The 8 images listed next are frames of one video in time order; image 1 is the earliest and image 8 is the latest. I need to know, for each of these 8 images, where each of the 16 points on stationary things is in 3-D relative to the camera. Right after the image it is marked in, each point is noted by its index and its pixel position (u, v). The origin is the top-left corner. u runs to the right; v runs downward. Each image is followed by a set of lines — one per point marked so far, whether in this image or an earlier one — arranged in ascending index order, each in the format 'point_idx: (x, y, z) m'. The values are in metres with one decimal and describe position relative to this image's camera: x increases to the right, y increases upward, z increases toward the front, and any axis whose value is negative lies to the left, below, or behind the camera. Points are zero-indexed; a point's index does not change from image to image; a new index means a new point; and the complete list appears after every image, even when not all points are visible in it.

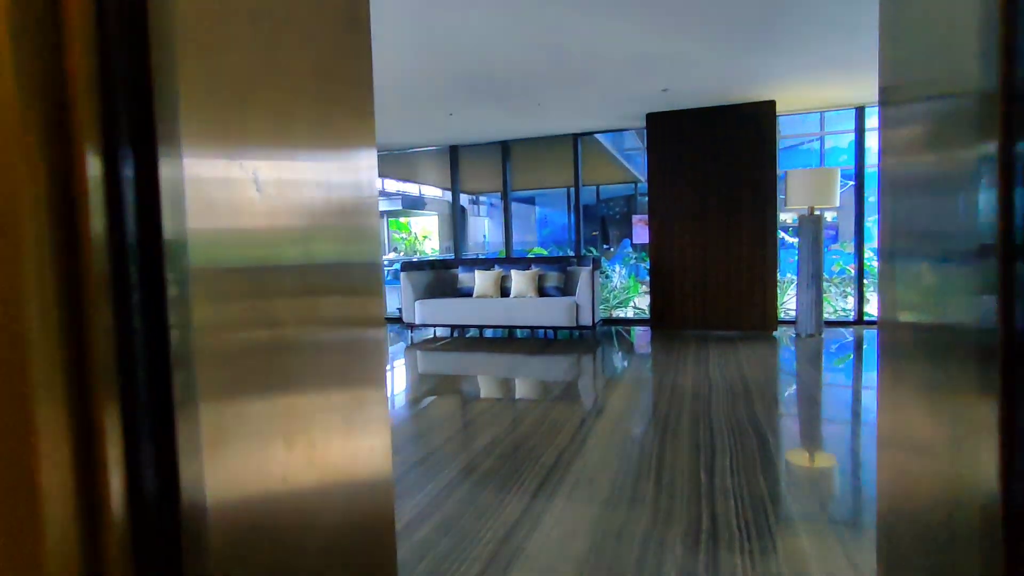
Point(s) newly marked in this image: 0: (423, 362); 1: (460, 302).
0: (-0.8, -0.7, +5.2) m
1: (-0.5, -0.2, +5.8) m
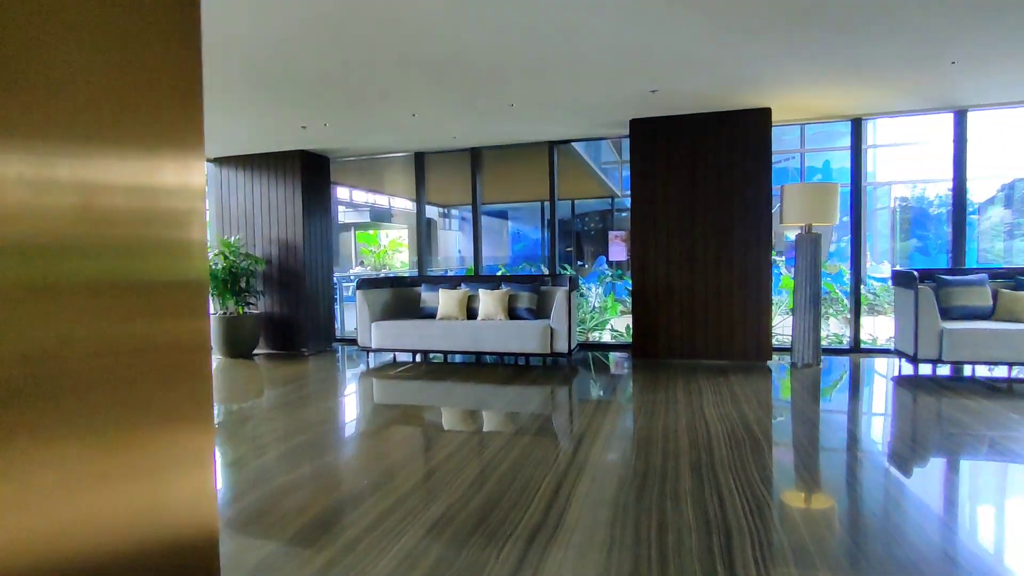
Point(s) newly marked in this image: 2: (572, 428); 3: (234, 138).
0: (-1.1, -0.8, +4.7) m
1: (-0.8, -0.4, +5.4) m
2: (+0.4, -0.8, +3.5) m
3: (-2.7, +1.6, +5.8) m
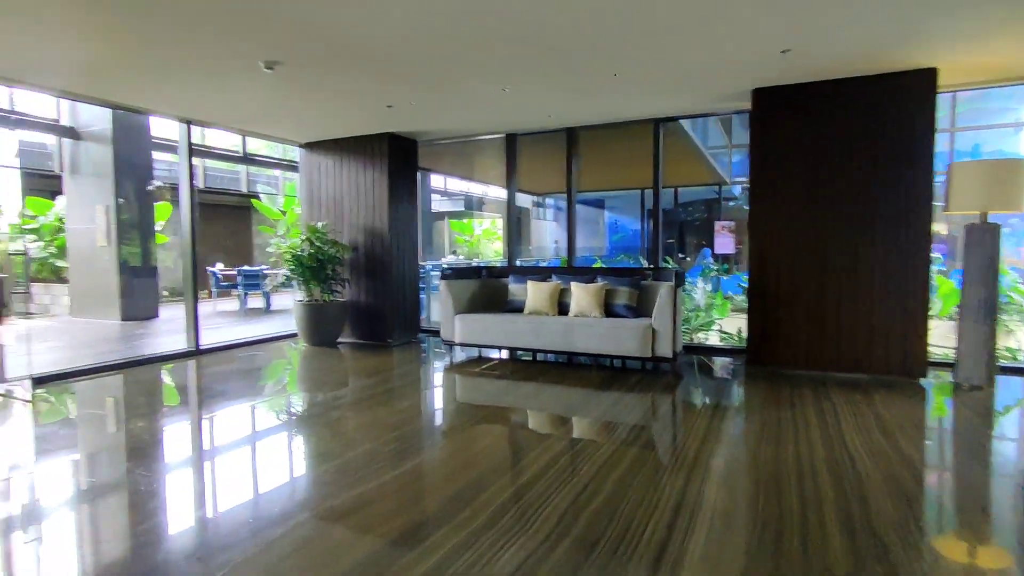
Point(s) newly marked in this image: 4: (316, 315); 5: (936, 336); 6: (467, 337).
0: (-0.4, -0.8, +4.5) m
1: (0.0, -0.3, +5.1) m
2: (+0.9, -0.8, +3.1) m
3: (-1.8, +1.7, +5.8) m
4: (-2.0, -0.3, +6.2) m
5: (+3.5, -0.4, +5.0) m
6: (-0.4, -0.4, +5.3) m
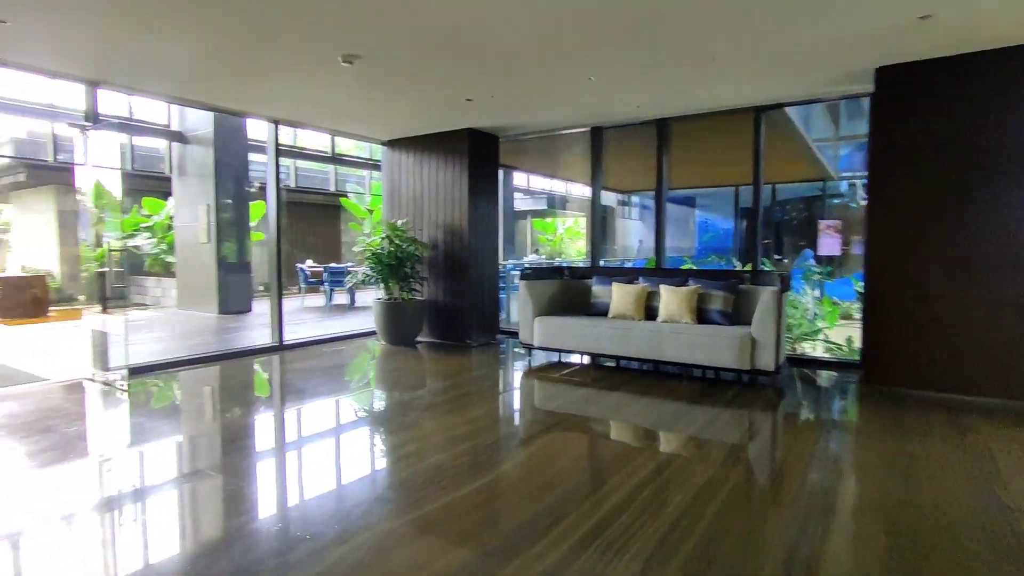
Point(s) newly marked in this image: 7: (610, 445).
0: (+0.2, -0.8, +4.3) m
1: (+0.7, -0.3, +4.8) m
2: (+1.3, -0.8, +2.7) m
3: (-1.0, +1.7, +5.8) m
4: (-1.2, -0.3, +6.2) m
5: (+4.1, -0.5, +4.3) m
6: (+0.3, -0.5, +5.1) m
7: (+0.5, -0.9, +3.3) m
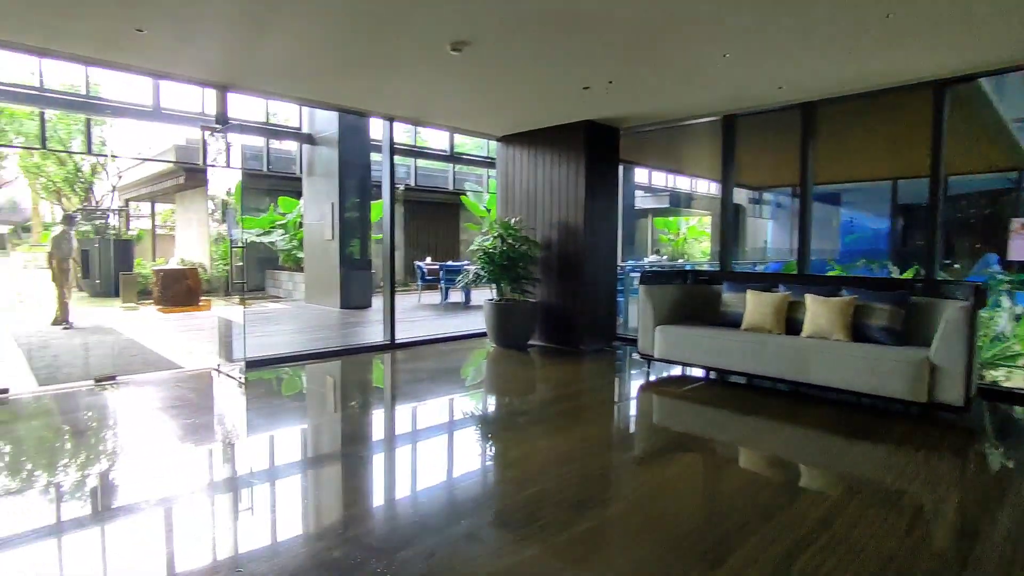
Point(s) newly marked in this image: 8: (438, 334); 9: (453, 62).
0: (+1.0, -0.8, +3.9) m
1: (+1.5, -0.3, +4.4) m
2: (+1.7, -0.9, +2.2) m
3: (+0.2, +1.7, +5.6) m
4: (0.0, -0.3, +6.1) m
5: (+4.8, -0.6, +3.1) m
6: (+1.2, -0.5, +4.7) m
7: (+1.1, -0.9, +2.8) m
8: (-0.9, -0.6, +7.2) m
9: (-0.4, +1.7, +4.4) m
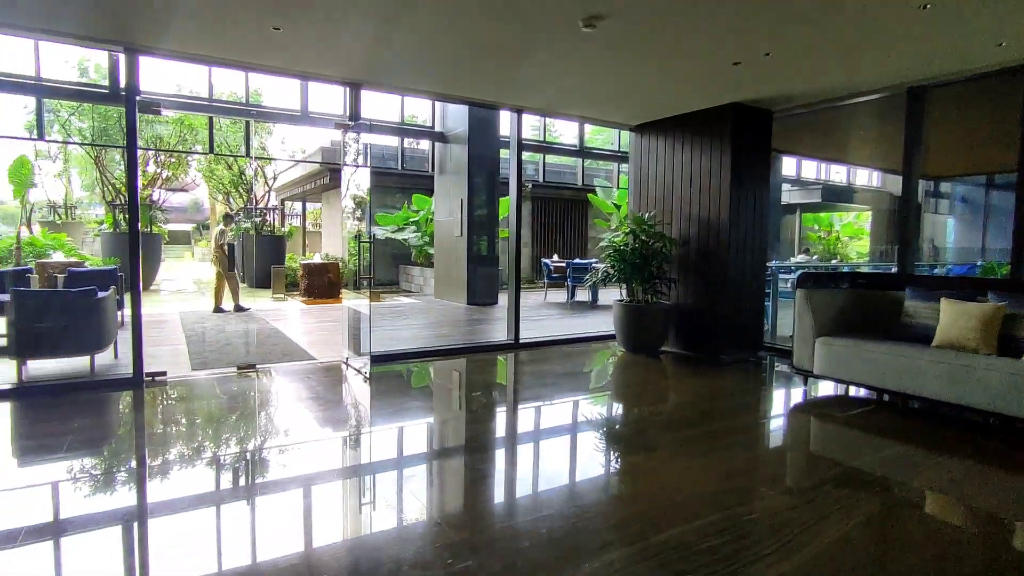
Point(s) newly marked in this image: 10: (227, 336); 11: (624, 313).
0: (+1.7, -0.8, +3.4) m
1: (+2.4, -0.4, +3.7) m
2: (+2.1, -0.9, +1.5) m
3: (+1.4, +1.7, +5.2) m
4: (+1.2, -0.3, +5.7) m
5: (+5.3, -0.7, +1.8) m
6: (+2.1, -0.5, +4.0) m
7: (+1.6, -0.9, +2.3) m
8: (+0.6, -0.5, +7.0) m
9: (+0.5, +1.7, +4.1) m
10: (-2.9, -0.5, +6.1) m
11: (+1.1, -0.2, +5.8) m
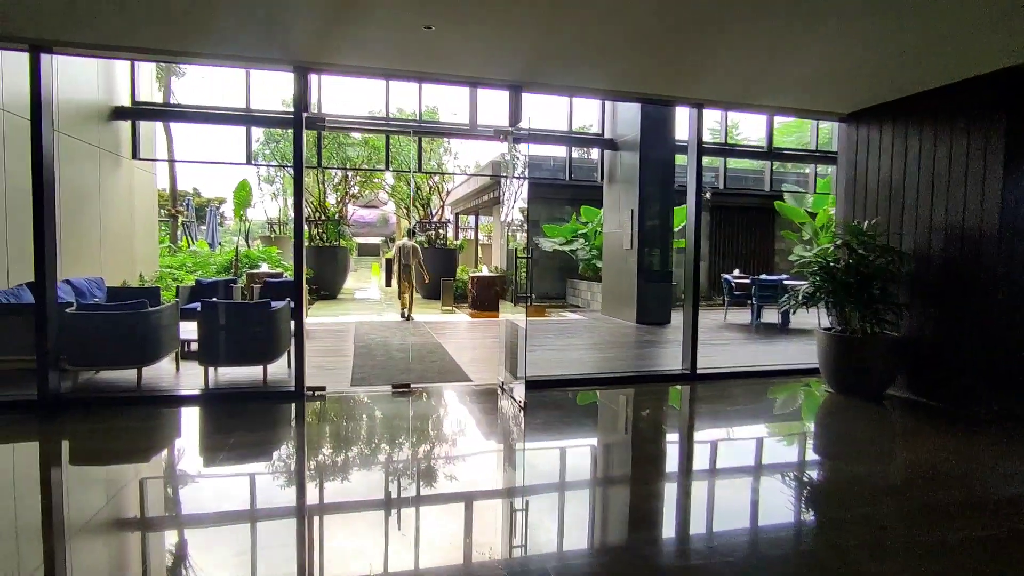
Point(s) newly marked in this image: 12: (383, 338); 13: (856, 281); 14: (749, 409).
0: (+2.5, -1.0, +2.3) m
1: (+3.2, -0.5, +2.4) m
2: (+2.3, -1.1, +0.4) m
3: (+2.7, +1.5, +4.2) m
4: (+2.6, -0.5, +4.7) m
5: (+5.5, -0.9, -0.2) m
6: (+3.0, -0.7, +2.8) m
7: (+2.1, -1.1, +1.3) m
8: (+2.4, -0.7, +6.1) m
9: (+1.6, +1.5, +3.4) m
10: (-1.2, -0.6, +6.2) m
11: (+2.5, -0.4, +4.8) m
12: (-1.4, -0.6, +6.6) m
13: (+2.7, +0.1, +4.7) m
14: (+1.8, -0.9, +4.6) m
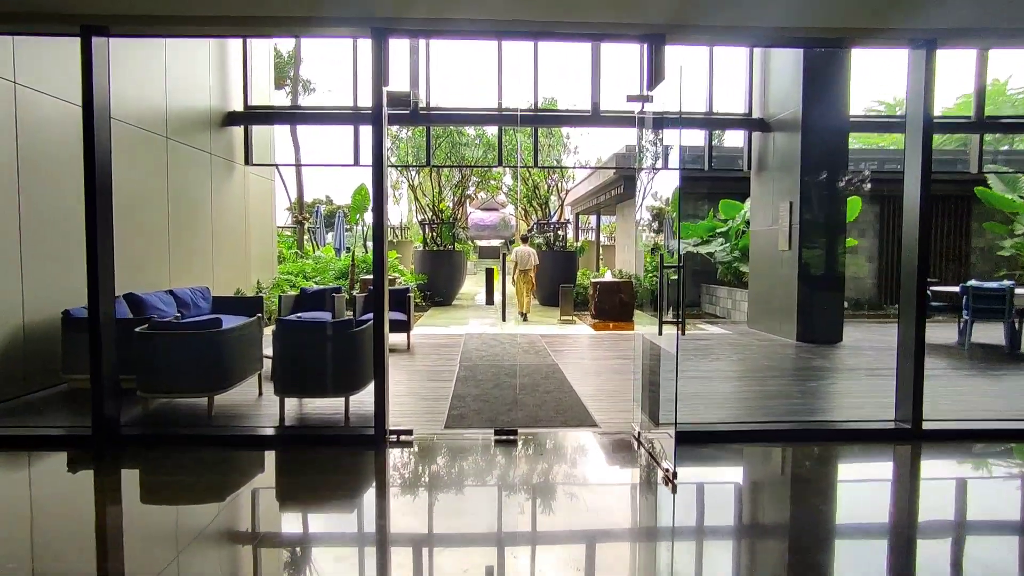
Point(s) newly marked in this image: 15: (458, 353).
0: (+2.8, -1.1, +0.8) m
1: (+3.5, -0.6, +0.7) m
2: (+2.2, -1.1, -1.0) m
3: (+3.3, +1.4, +2.6) m
4: (+3.4, -0.6, +3.1) m
5: (+5.2, -0.9, -2.3) m
6: (+3.4, -0.8, +1.2) m
7: (+2.2, -1.1, -0.1) m
8: (+3.5, -0.8, +4.5) m
9: (+2.1, +1.4, +2.0) m
10: (-0.1, -0.7, +5.3) m
11: (+3.3, -0.5, +3.2) m
12: (-0.2, -0.7, +5.8) m
13: (+3.4, 0.0, +3.1) m
14: (+2.6, -1.0, +3.2) m
15: (-0.6, -0.7, +6.0) m
